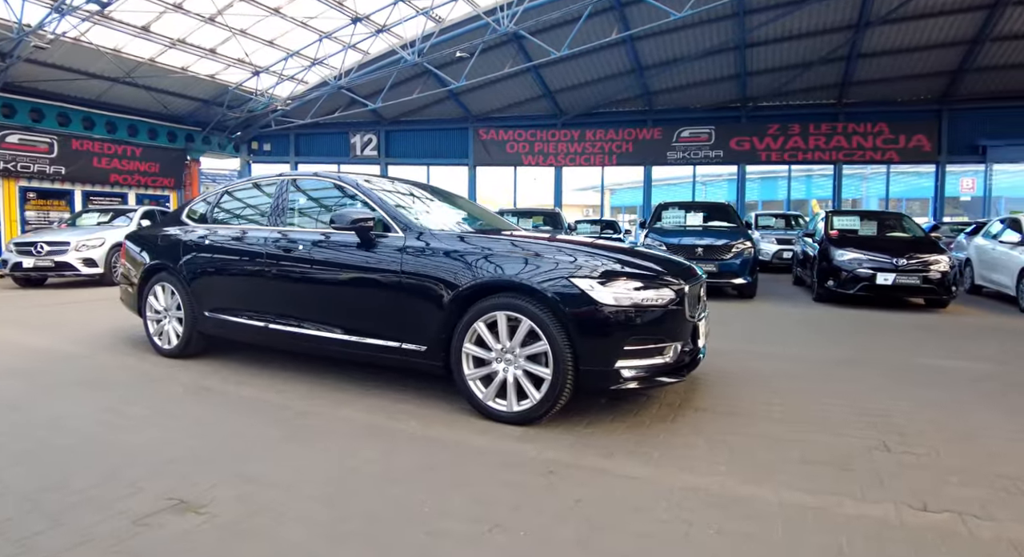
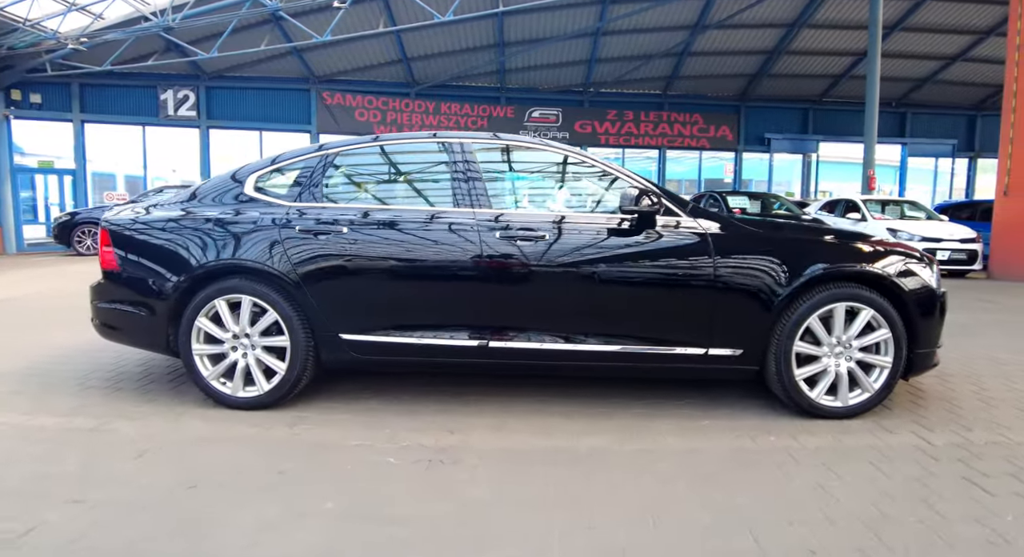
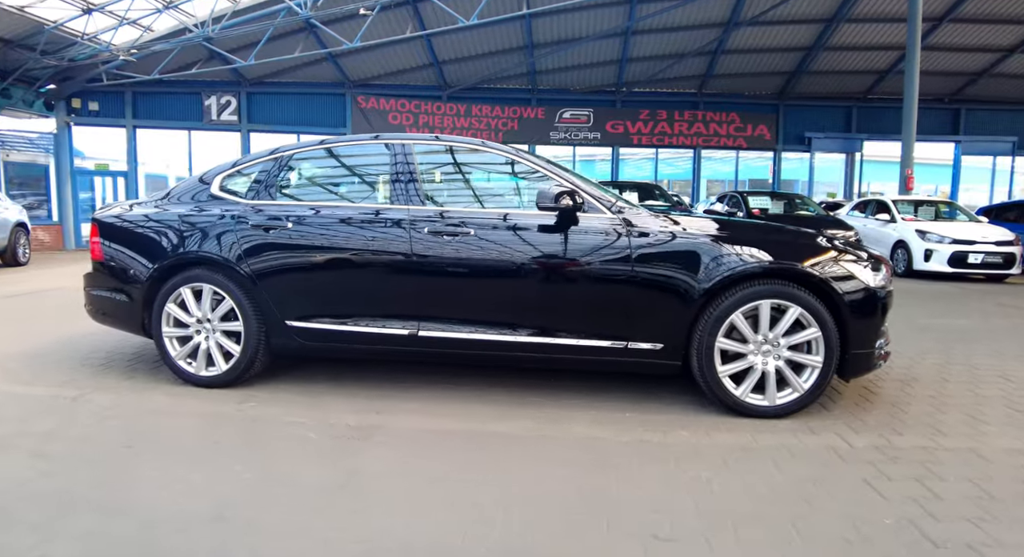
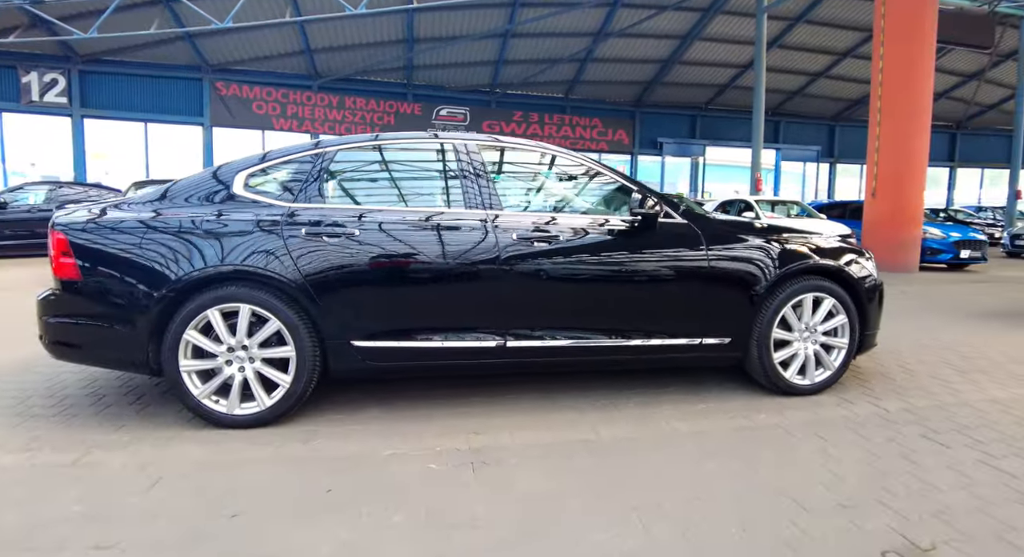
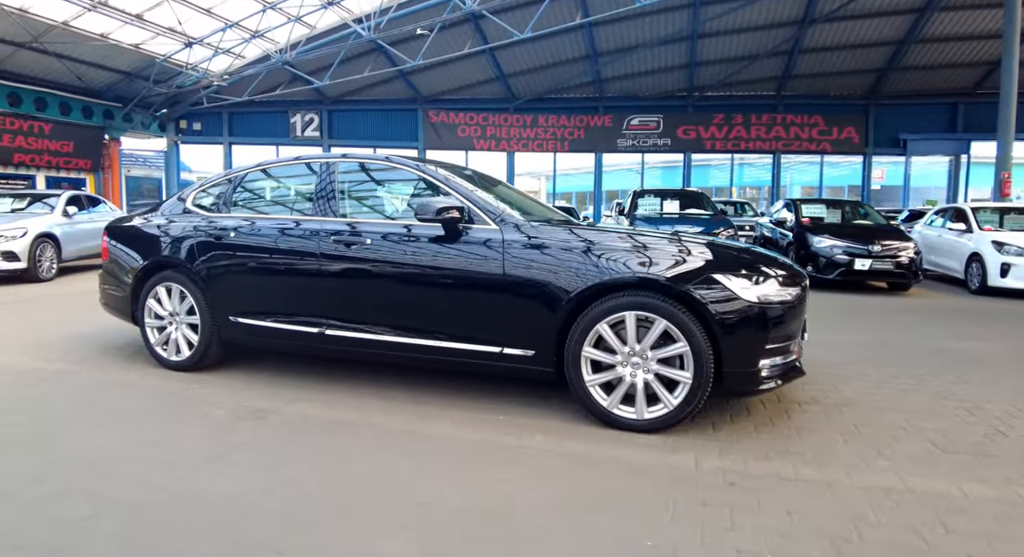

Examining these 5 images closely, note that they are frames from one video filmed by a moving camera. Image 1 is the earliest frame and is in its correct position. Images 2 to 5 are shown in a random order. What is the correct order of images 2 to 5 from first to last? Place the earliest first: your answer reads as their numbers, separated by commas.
5, 3, 2, 4
